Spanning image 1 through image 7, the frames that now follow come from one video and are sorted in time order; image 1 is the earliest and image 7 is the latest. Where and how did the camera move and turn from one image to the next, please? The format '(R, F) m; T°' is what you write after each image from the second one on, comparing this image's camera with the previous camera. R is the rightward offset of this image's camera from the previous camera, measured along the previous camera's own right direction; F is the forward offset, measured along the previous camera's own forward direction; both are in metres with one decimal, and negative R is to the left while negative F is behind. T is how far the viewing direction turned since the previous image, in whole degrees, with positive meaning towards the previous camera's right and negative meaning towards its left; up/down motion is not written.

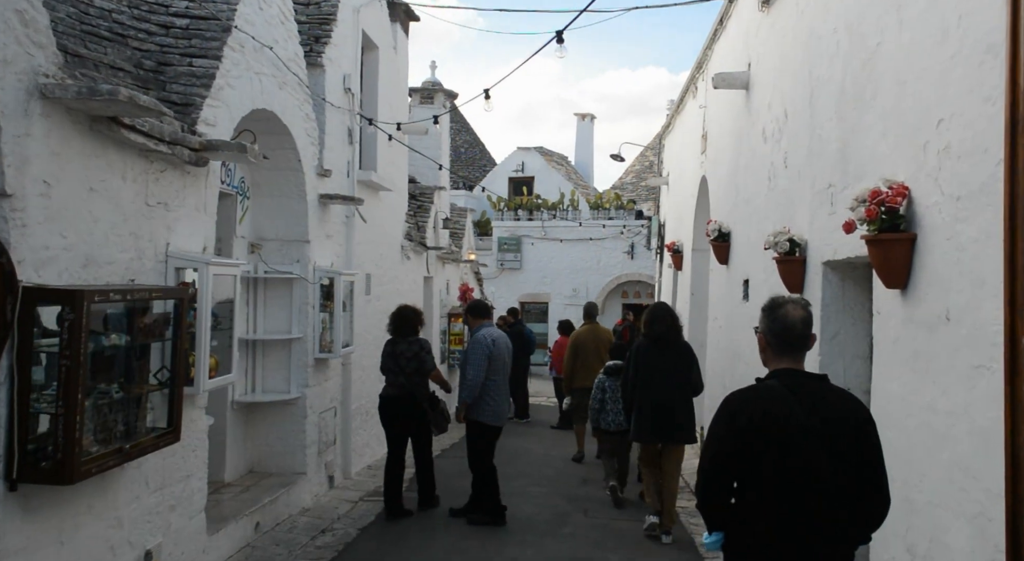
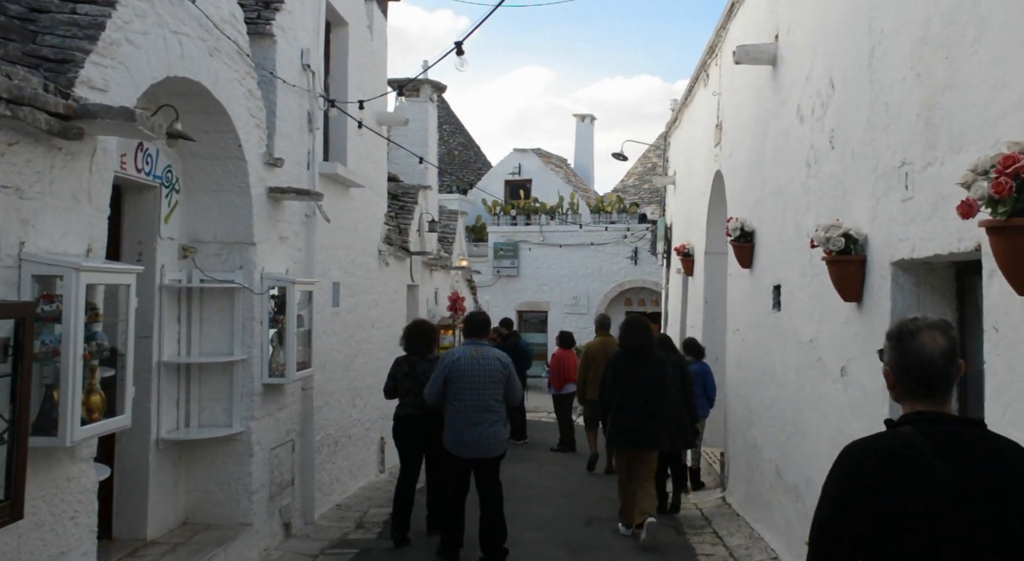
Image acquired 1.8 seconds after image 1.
(+0.1, +1.3) m; 0°
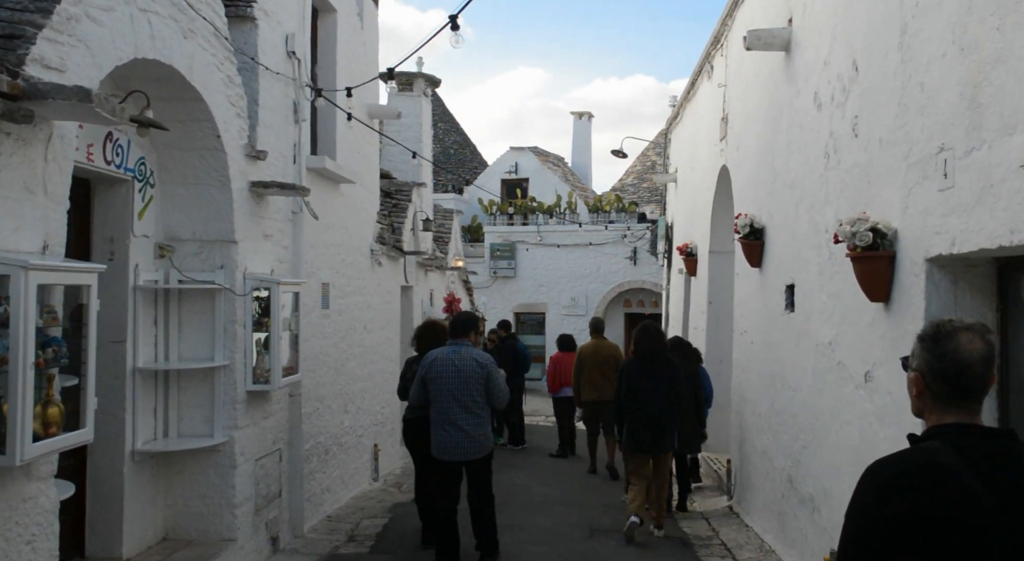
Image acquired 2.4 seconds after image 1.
(0.0, +0.4) m; 0°
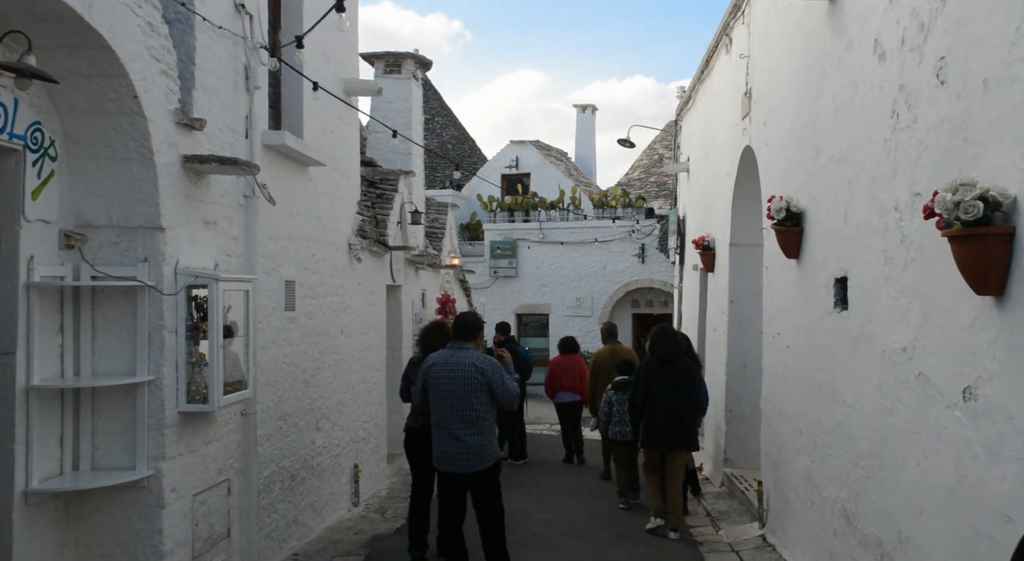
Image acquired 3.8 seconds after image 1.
(+0.1, +1.1) m; 0°
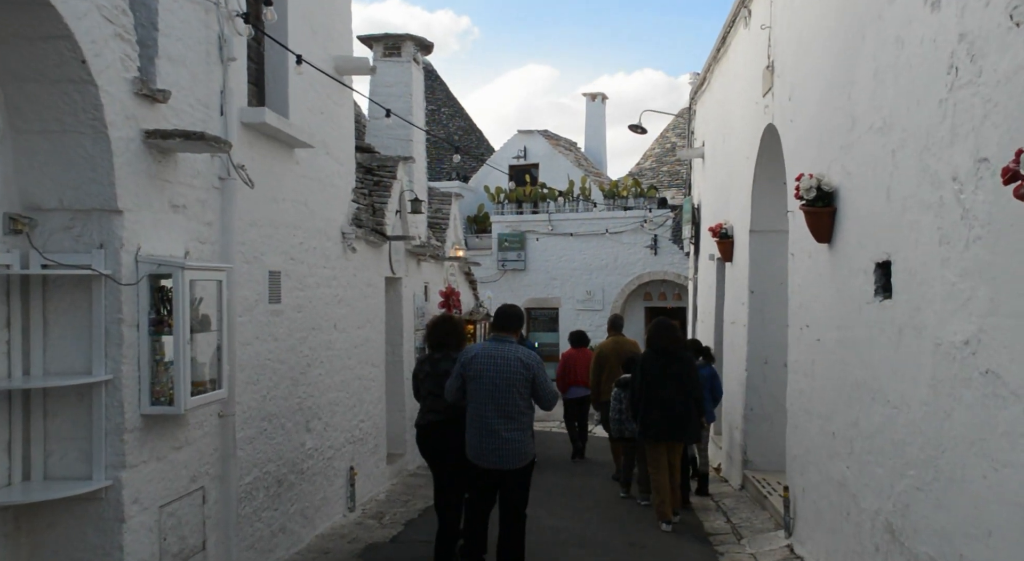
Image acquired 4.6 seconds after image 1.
(0.0, +0.6) m; -1°
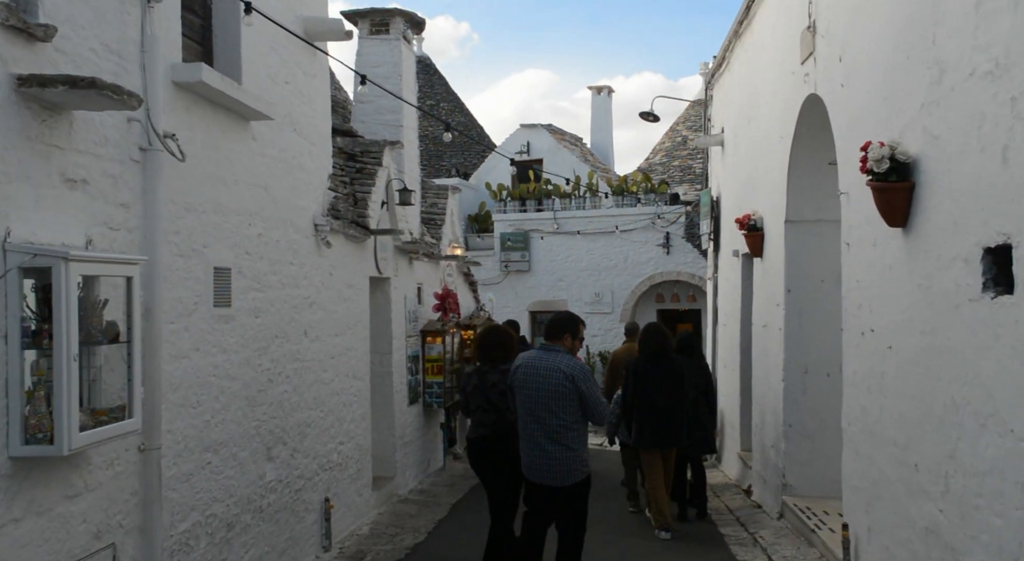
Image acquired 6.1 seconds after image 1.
(0.0, +1.1) m; 0°
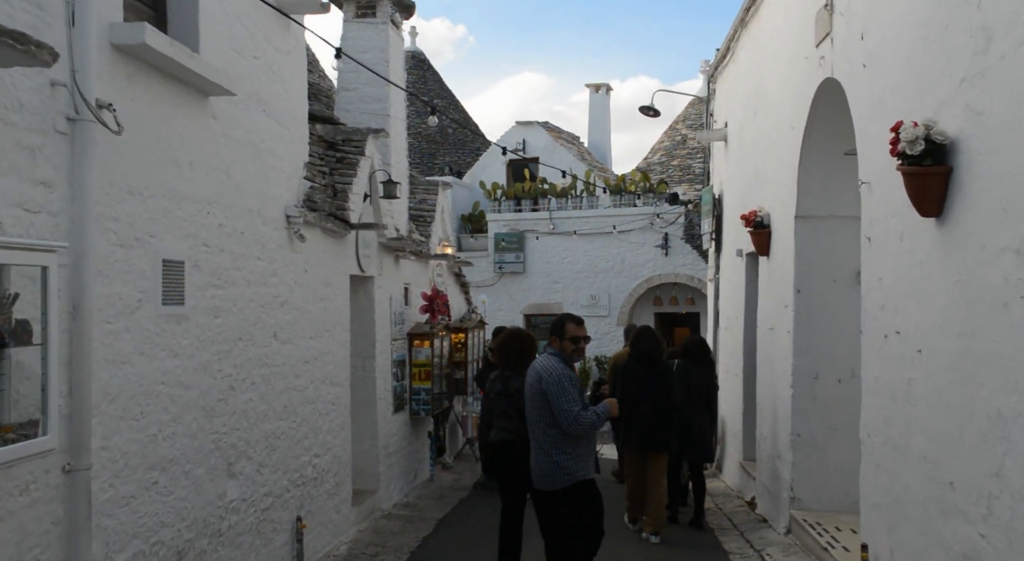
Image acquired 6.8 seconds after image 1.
(0.0, +0.6) m; 0°
